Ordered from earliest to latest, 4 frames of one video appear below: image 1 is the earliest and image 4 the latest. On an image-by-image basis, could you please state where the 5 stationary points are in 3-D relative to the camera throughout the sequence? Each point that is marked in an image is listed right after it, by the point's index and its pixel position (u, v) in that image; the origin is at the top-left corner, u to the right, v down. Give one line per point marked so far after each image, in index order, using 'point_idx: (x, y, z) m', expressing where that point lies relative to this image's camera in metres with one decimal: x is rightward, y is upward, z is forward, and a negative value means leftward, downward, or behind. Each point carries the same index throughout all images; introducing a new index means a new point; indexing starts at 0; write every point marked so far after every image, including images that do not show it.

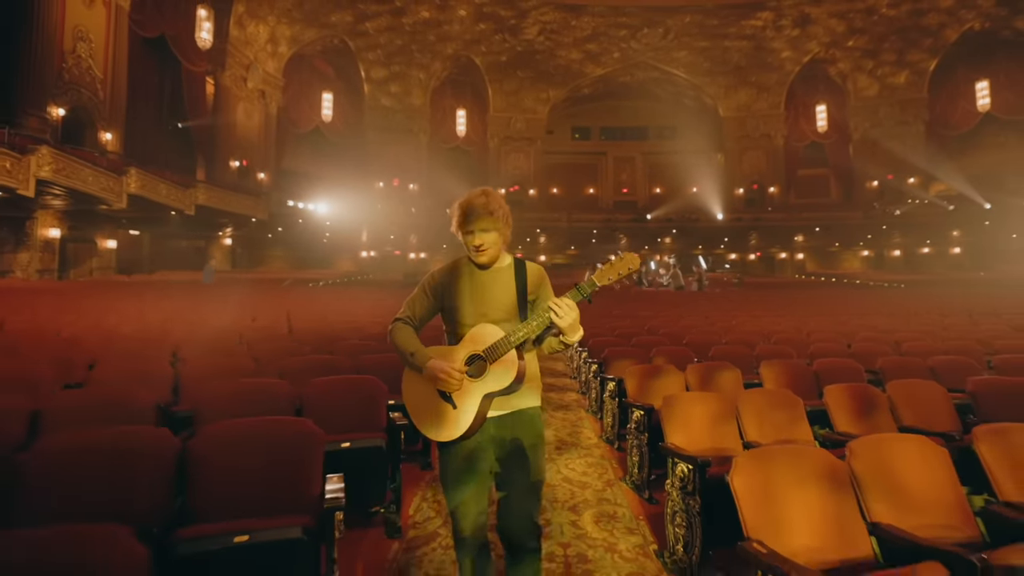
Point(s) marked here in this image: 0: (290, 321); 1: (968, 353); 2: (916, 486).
0: (-4.5, -0.7, +8.7) m
1: (+5.5, -0.8, +4.9) m
2: (+1.8, -0.9, +1.8) m
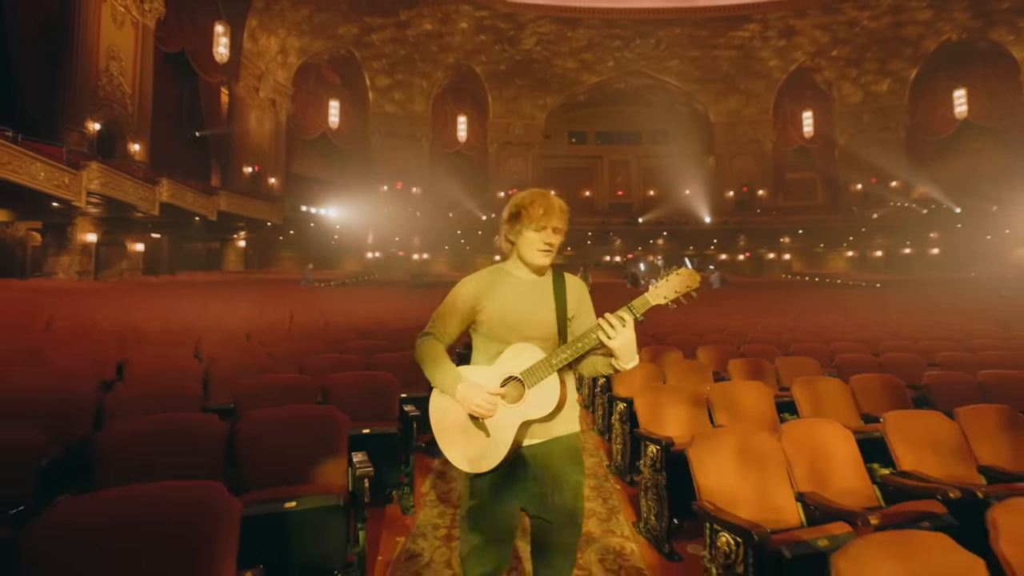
0: (-4.5, -0.7, +10.1) m
1: (+5.5, -0.8, +6.2) m
2: (+1.8, -0.9, +3.2) m
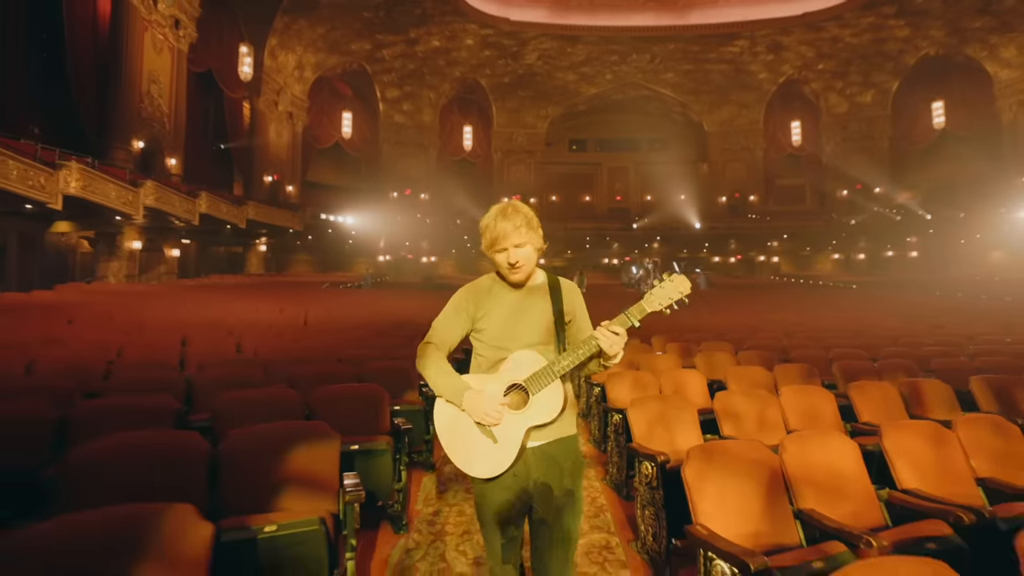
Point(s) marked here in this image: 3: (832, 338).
0: (-4.5, -0.8, +11.9) m
1: (+5.5, -0.8, +8.0) m
2: (+1.8, -1.0, +5.0) m
3: (+5.5, -0.9, +7.0) m
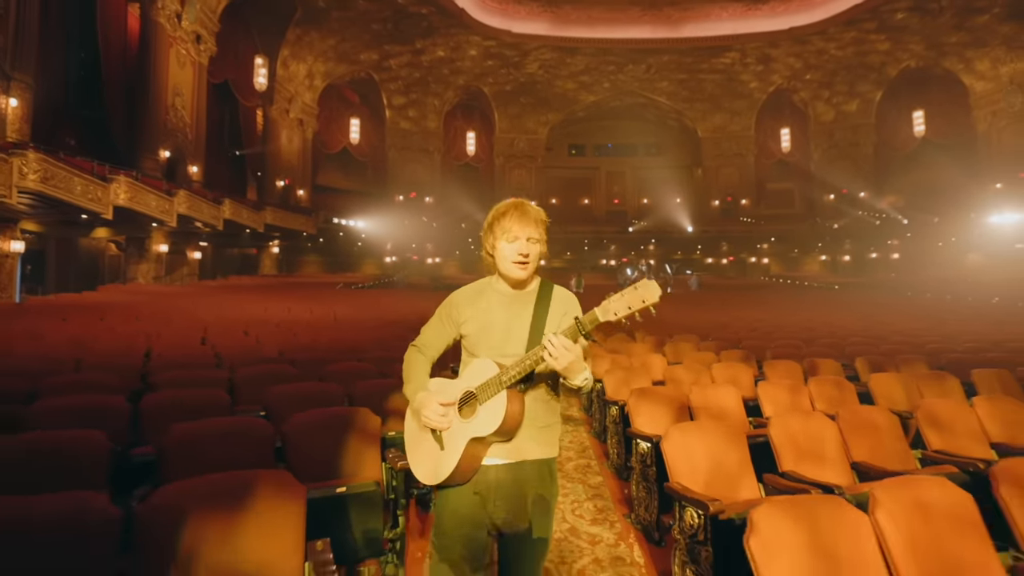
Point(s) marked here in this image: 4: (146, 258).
0: (-4.3, -0.8, +13.3) m
1: (+5.7, -0.9, +9.3) m
2: (+2.0, -1.0, +6.3) m
3: (+5.6, -0.9, +8.4) m
4: (-17.7, +1.4, +19.9) m
